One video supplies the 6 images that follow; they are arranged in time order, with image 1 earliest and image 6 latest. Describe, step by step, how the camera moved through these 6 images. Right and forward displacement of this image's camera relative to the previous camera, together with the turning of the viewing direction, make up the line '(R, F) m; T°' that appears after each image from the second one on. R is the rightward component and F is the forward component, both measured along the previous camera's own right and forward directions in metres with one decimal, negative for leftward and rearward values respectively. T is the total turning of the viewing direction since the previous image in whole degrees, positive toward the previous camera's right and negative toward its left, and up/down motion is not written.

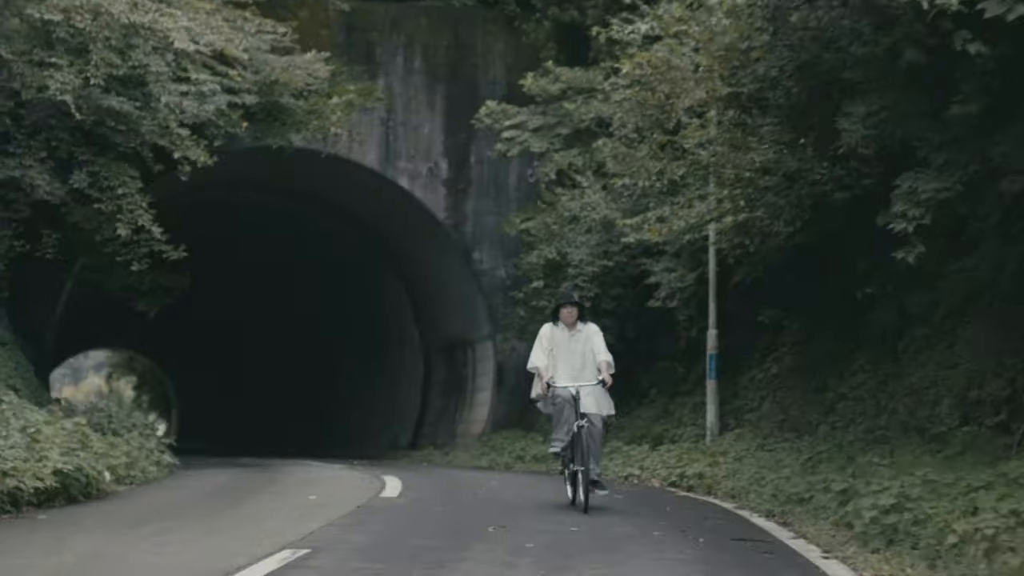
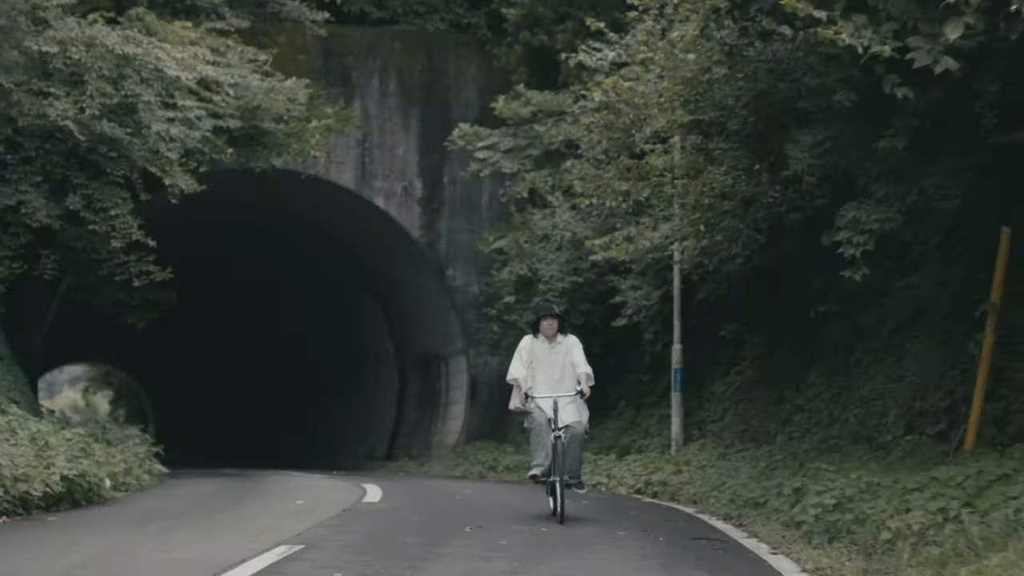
(0.0, -0.7) m; +1°
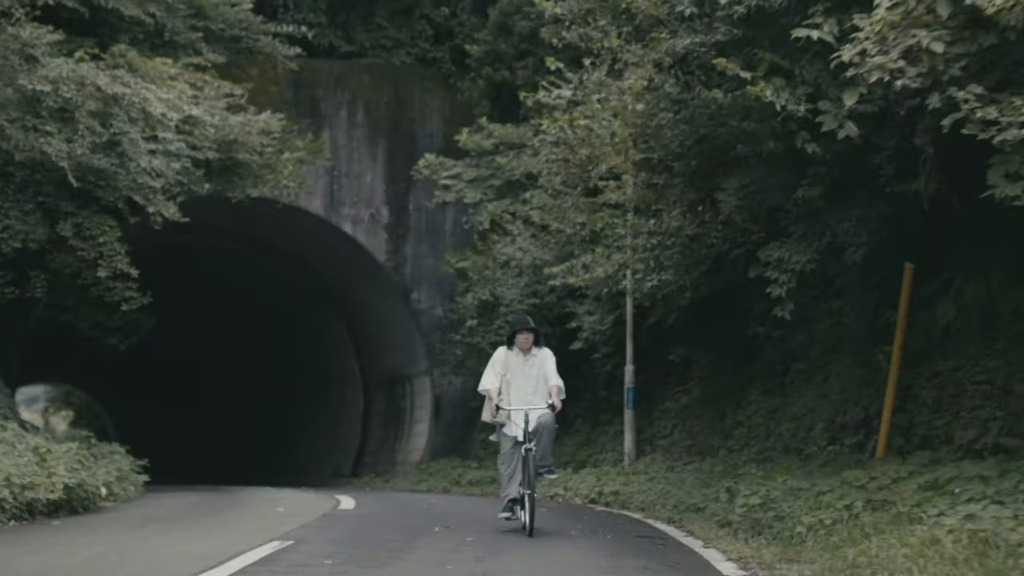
(0.0, -1.0) m; +1°
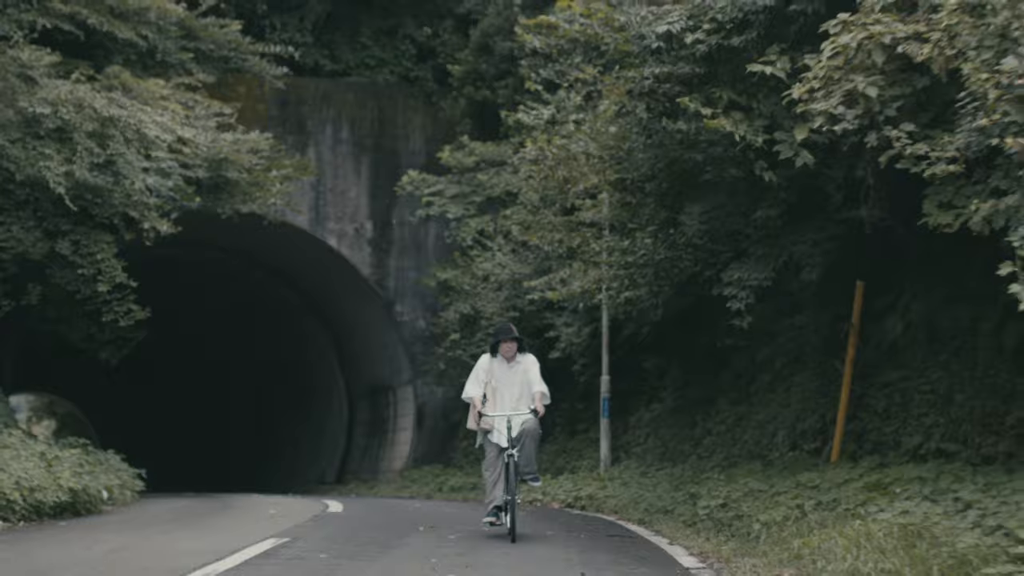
(0.0, -0.7) m; +1°
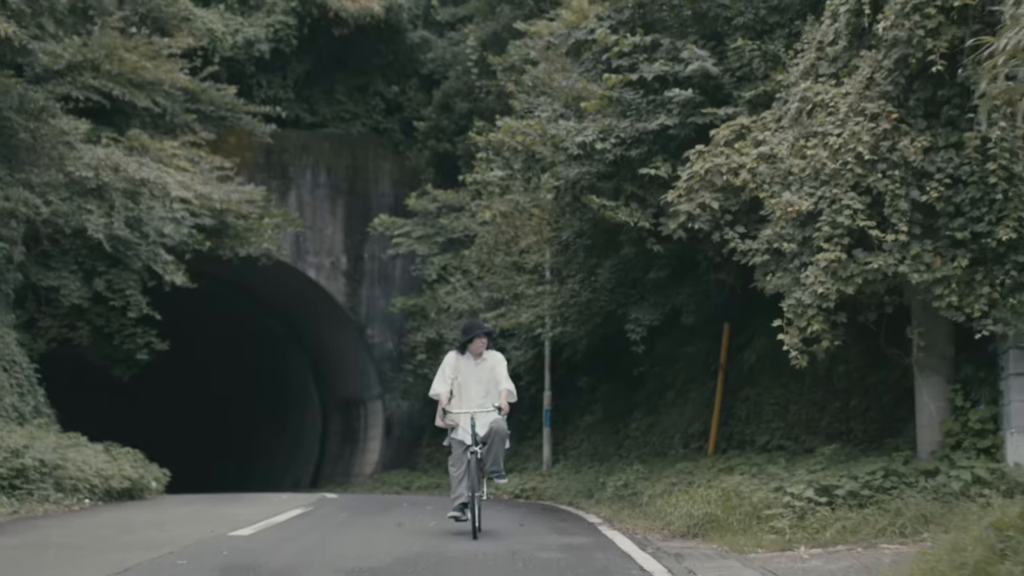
(0.0, -3.6) m; +1°
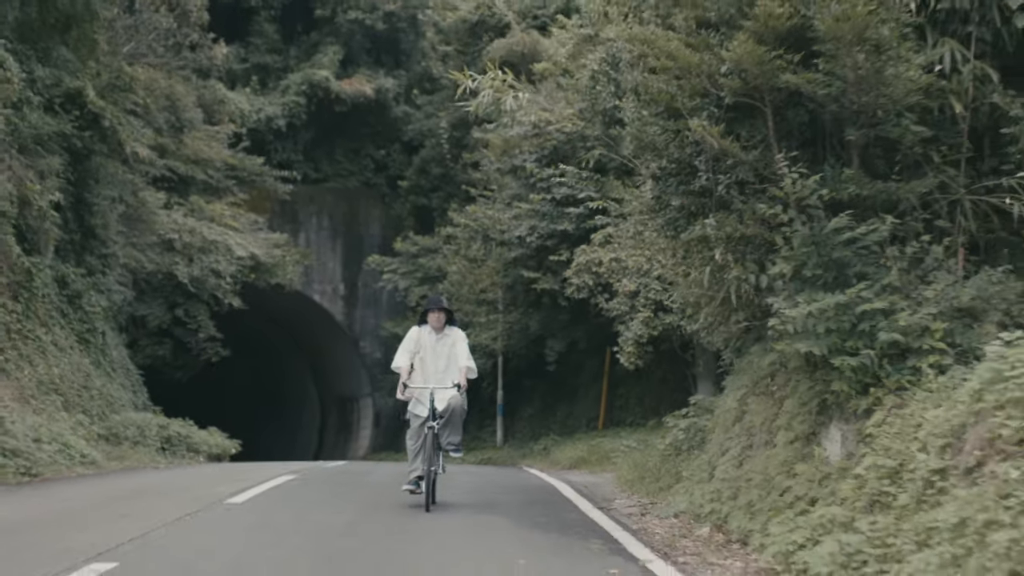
(0.0, -7.9) m; +1°
